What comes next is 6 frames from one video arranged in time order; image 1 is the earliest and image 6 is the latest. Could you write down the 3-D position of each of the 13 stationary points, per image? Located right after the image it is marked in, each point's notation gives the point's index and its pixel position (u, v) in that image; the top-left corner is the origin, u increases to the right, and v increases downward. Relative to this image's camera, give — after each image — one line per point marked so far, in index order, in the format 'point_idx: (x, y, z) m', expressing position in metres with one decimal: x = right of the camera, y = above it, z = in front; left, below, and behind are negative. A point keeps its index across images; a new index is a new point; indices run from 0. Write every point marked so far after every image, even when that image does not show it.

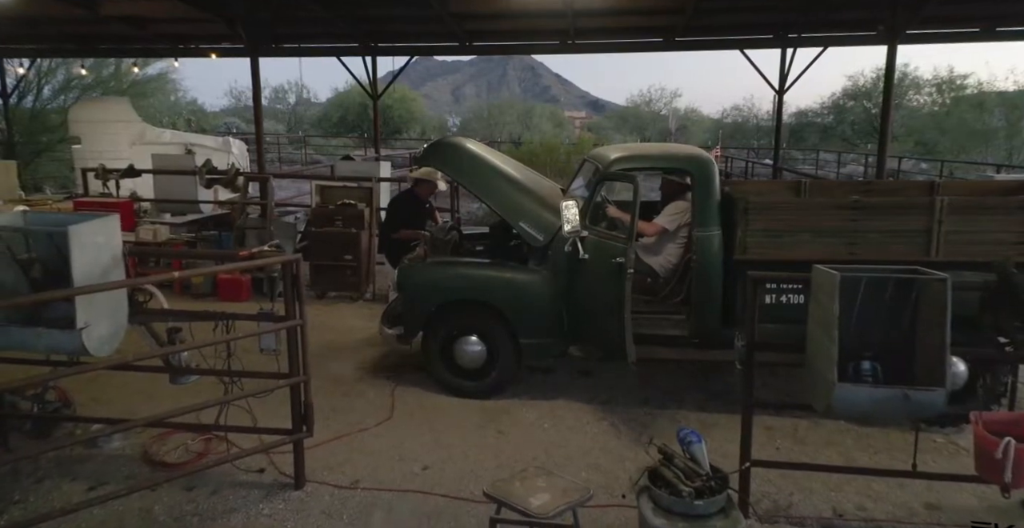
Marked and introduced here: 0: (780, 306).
0: (+1.6, -0.3, +3.6) m
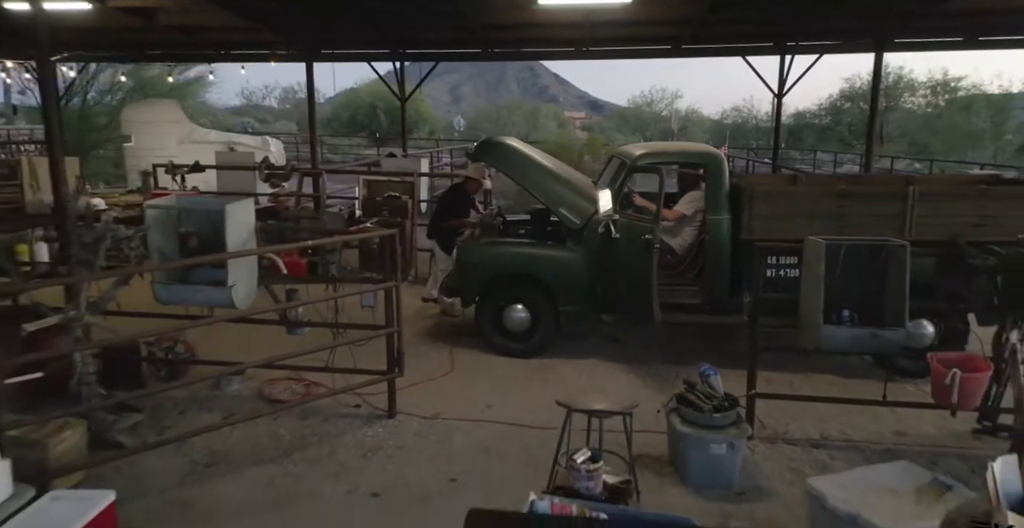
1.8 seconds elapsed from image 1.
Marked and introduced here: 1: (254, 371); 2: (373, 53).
0: (+1.9, -0.1, +4.3) m
1: (-1.8, -0.7, +4.3) m
2: (-2.3, +3.6, +10.1) m
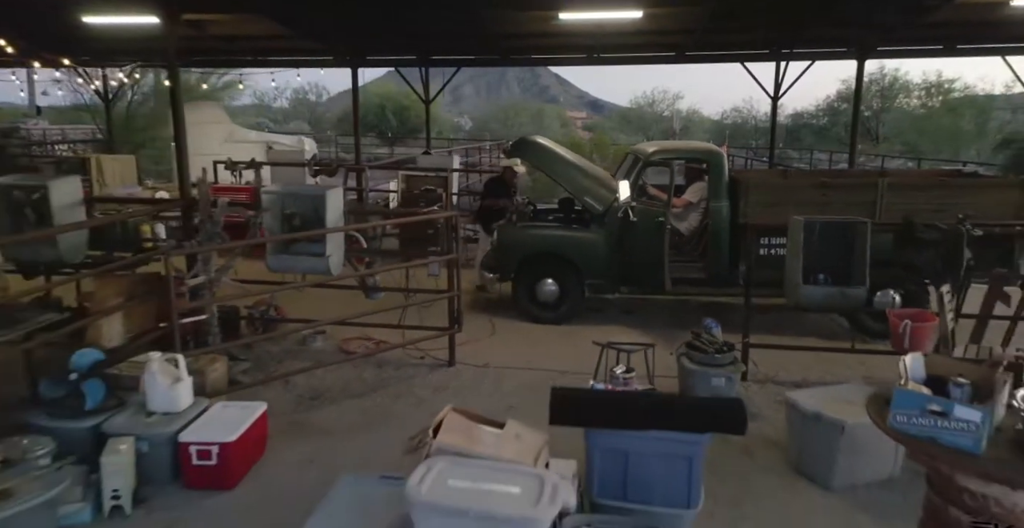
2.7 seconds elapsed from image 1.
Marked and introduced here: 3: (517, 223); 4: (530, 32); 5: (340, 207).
0: (+2.2, +0.1, +5.2) m
1: (-1.5, -0.6, +5.1) m
2: (-2.0, +3.7, +10.9) m
3: (+0.1, +0.4, +5.8) m
4: (+0.3, +3.5, +9.1) m
5: (-1.3, +0.4, +4.5) m
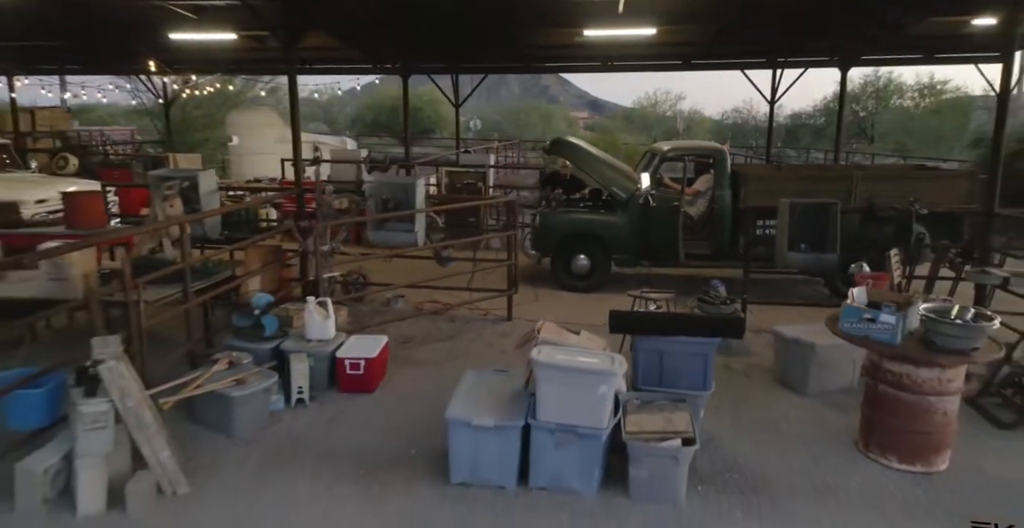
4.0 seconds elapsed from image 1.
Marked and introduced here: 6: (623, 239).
0: (+2.7, +0.3, +6.3) m
1: (-1.1, -0.3, +6.3) m
2: (-1.6, +4.0, +12.1) m
3: (+0.5, +0.6, +7.0) m
4: (+0.7, +3.8, +10.3) m
5: (-0.8, +0.7, +5.7) m
6: (+1.3, +0.3, +6.8) m
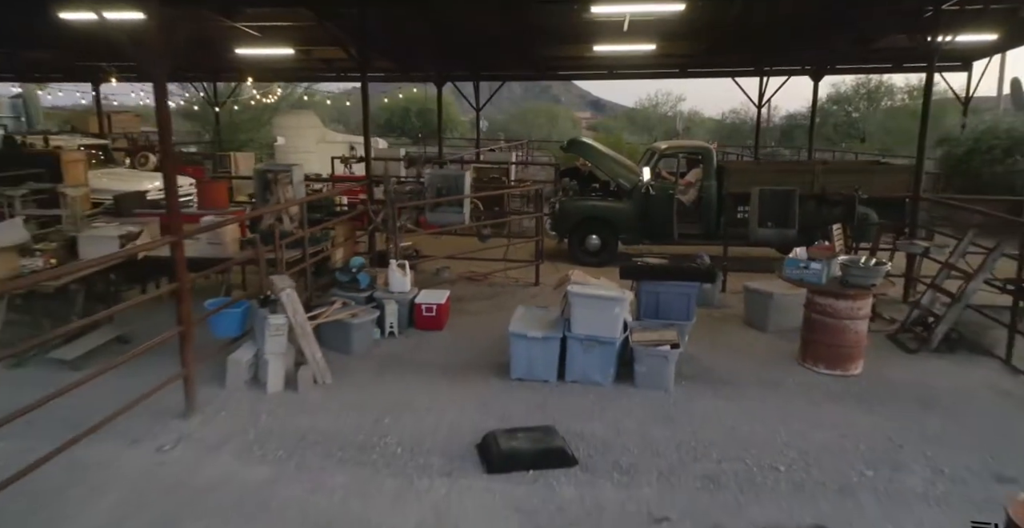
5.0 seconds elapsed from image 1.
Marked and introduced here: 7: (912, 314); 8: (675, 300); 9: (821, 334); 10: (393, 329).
0: (+3.0, +0.6, +7.8) m
1: (-0.8, 0.0, +7.7) m
2: (-1.2, +4.3, +13.6) m
3: (+0.8, +0.9, +8.4) m
4: (+1.1, +4.1, +11.7) m
5: (-0.5, +1.0, +7.1) m
6: (+1.6, +0.6, +8.2) m
7: (+3.8, -0.5, +5.7) m
8: (+1.4, -0.3, +5.1) m
9: (+2.5, -0.6, +4.9) m
10: (-1.1, -0.6, +5.5) m
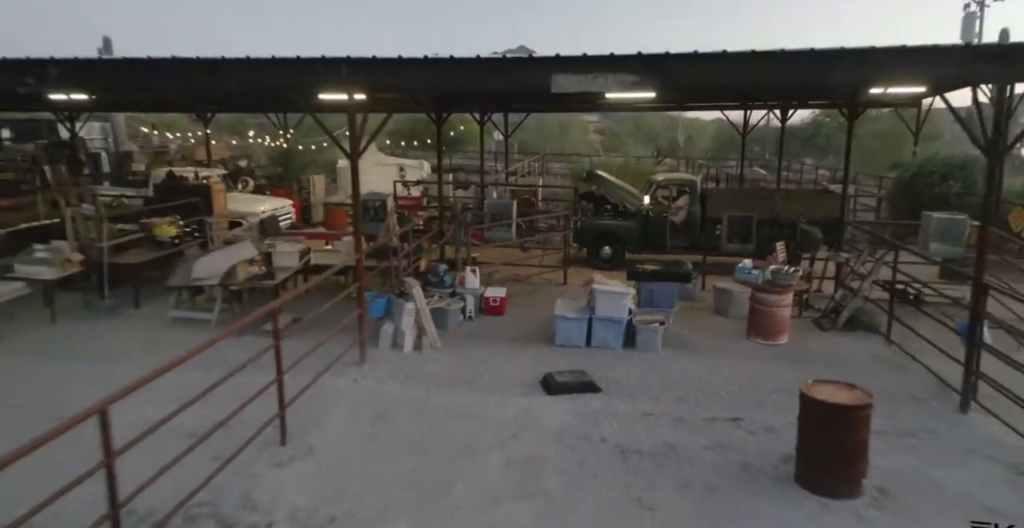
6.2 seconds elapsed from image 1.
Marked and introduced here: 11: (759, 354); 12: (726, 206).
0: (+3.6, +0.5, +10.3) m
1: (-0.2, -0.1, +10.3) m
2: (-0.6, +4.2, +16.1) m
3: (+1.4, +0.8, +11.0) m
4: (+1.7, +4.0, +14.2) m
5: (0.0, +0.9, +9.7) m
6: (+2.2, +0.5, +10.7) m
7: (+4.4, -0.6, +8.2) m
8: (+1.9, -0.4, +7.6) m
9: (+3.1, -0.7, +7.4) m
10: (-0.6, -0.7, +8.1) m
11: (+3.0, -1.1, +7.2) m
12: (+3.6, +1.0, +10.2) m
